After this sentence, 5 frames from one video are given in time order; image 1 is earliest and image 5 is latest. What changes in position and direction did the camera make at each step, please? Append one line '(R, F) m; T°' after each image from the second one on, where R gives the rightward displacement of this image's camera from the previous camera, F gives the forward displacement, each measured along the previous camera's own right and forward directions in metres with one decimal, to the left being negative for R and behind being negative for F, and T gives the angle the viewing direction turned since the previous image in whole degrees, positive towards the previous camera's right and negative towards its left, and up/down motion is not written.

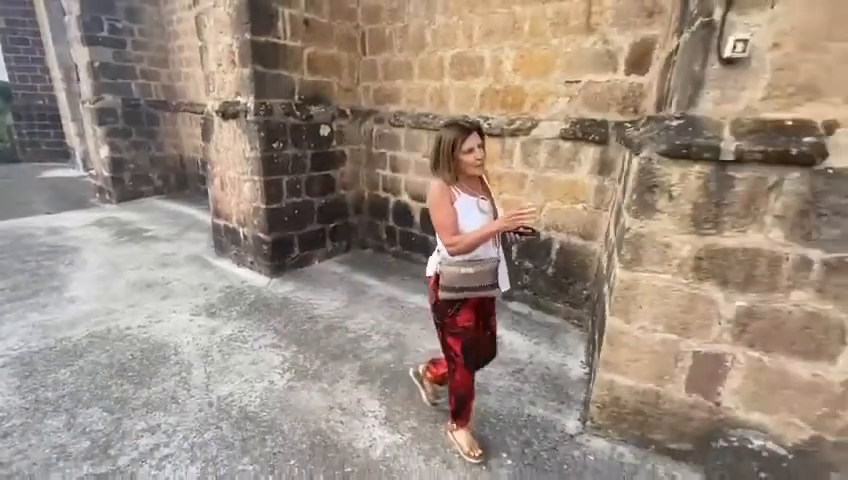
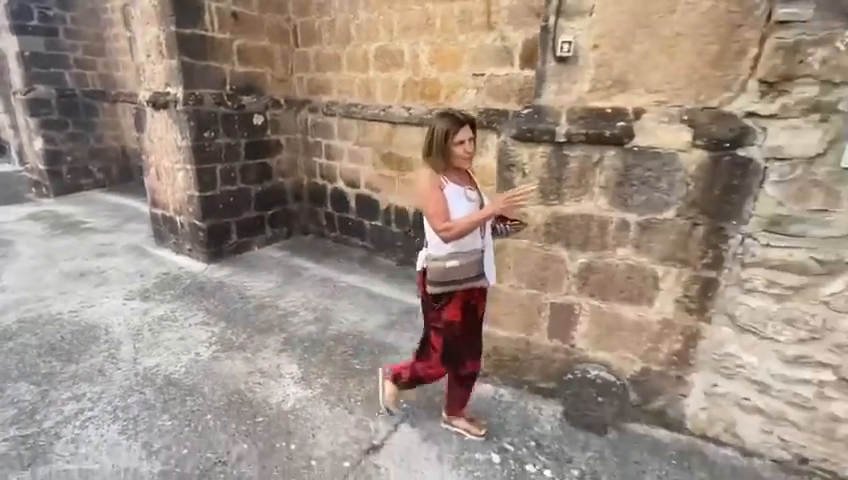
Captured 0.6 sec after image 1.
(+0.3, -0.3) m; +4°
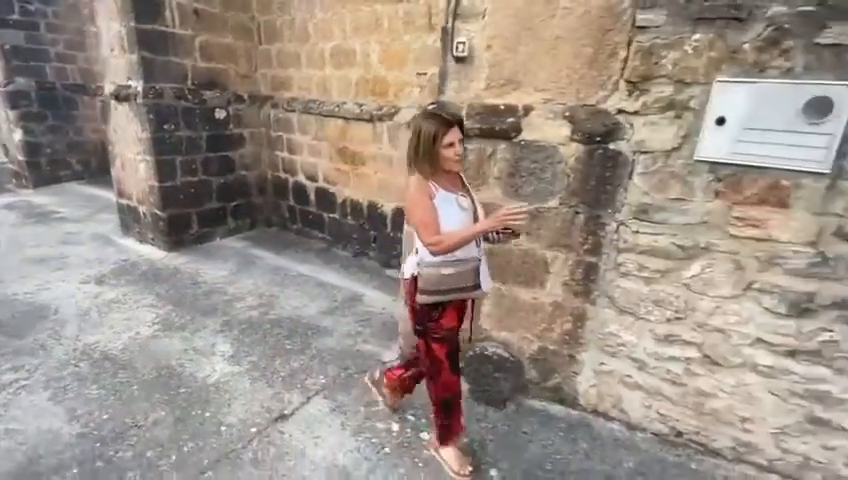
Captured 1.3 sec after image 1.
(+0.4, -0.1) m; 0°
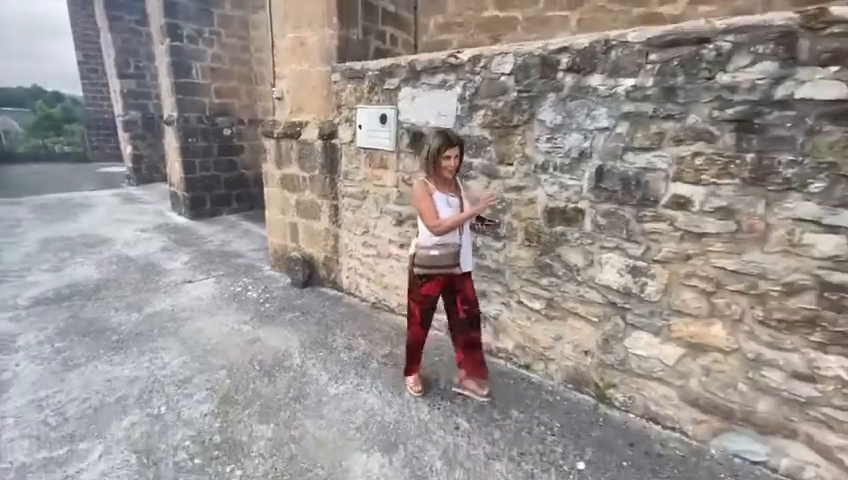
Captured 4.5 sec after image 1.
(+2.2, -1.3) m; -12°
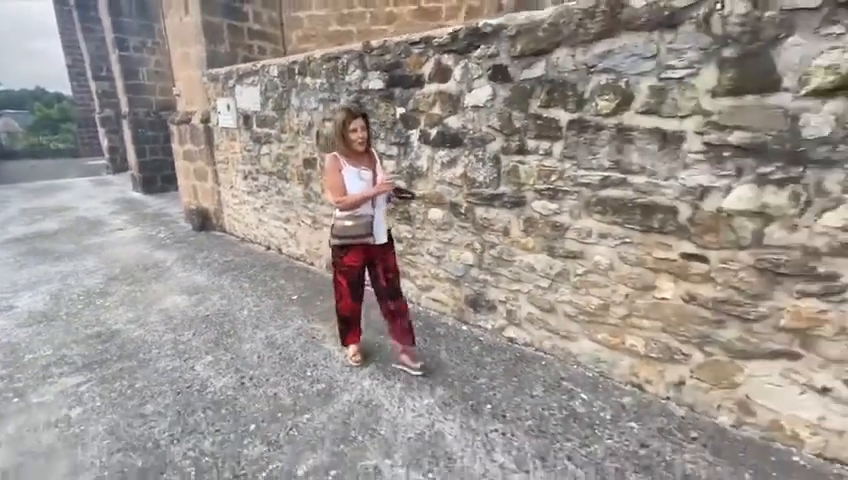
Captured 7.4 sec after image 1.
(+1.9, -1.4) m; -1°
